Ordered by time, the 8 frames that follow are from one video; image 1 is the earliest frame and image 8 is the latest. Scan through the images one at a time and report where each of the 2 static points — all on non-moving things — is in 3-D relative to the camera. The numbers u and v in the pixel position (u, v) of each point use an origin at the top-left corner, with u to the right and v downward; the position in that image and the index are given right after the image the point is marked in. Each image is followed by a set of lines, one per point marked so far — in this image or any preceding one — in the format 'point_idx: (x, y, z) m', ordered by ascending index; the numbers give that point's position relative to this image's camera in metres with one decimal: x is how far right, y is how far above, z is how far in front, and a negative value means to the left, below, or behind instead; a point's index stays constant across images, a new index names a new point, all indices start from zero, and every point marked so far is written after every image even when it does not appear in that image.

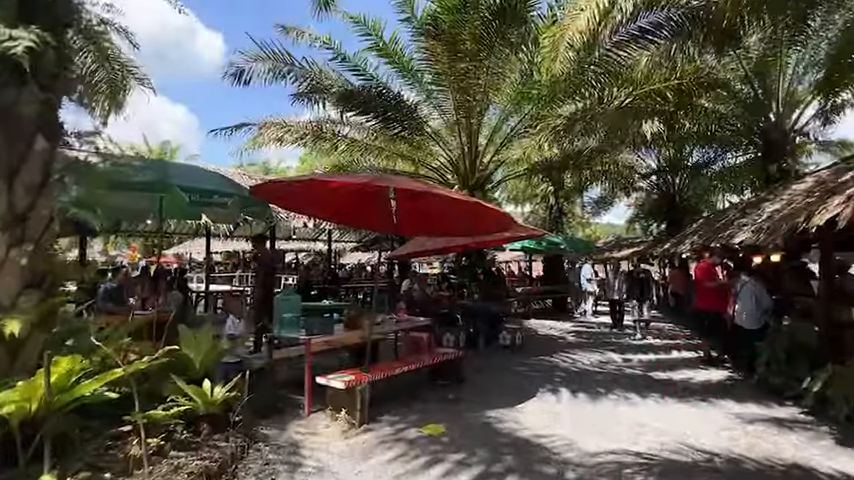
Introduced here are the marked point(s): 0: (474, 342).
0: (+1.1, -2.4, +11.2) m
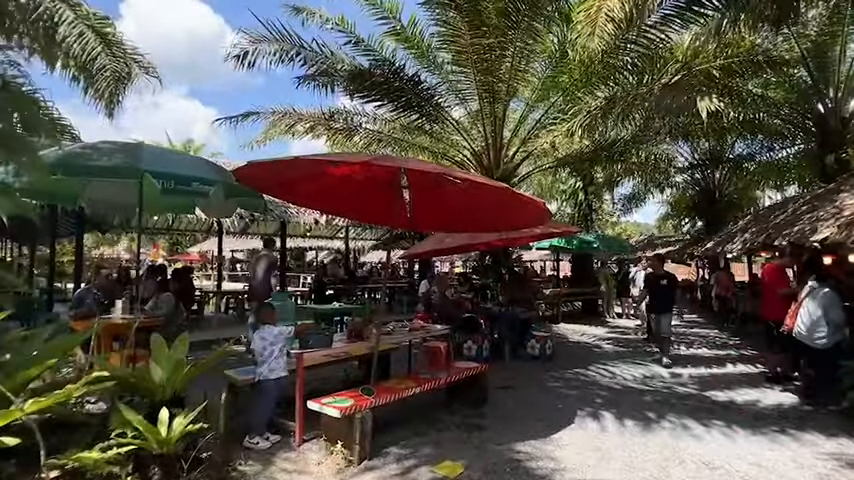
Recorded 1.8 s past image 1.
0: (+1.5, -2.3, +10.1) m
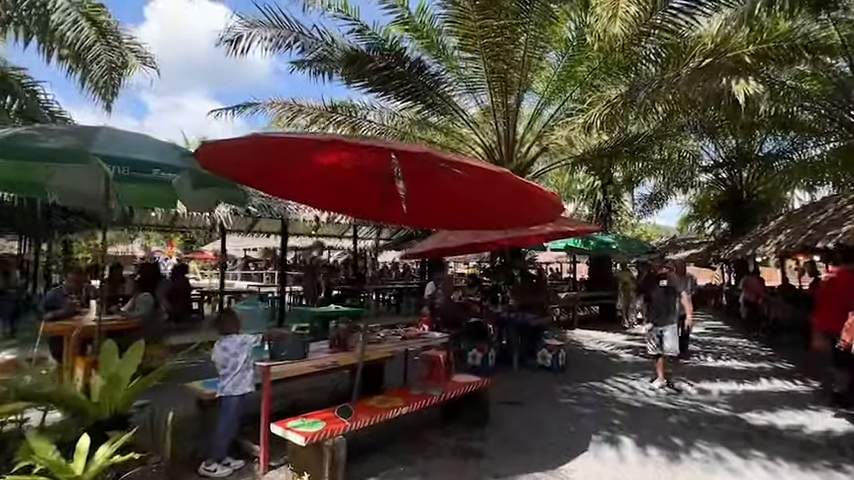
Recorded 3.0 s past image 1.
0: (+1.6, -2.3, +9.3) m
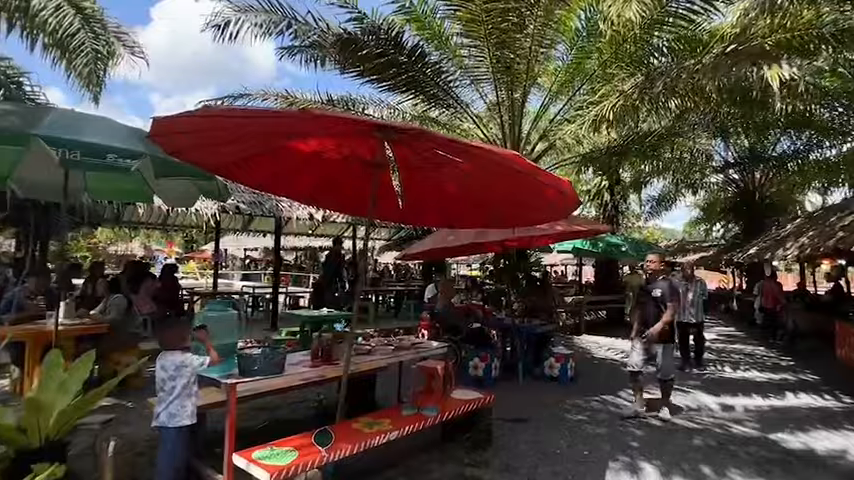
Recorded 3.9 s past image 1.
0: (+1.5, -2.3, +8.7) m
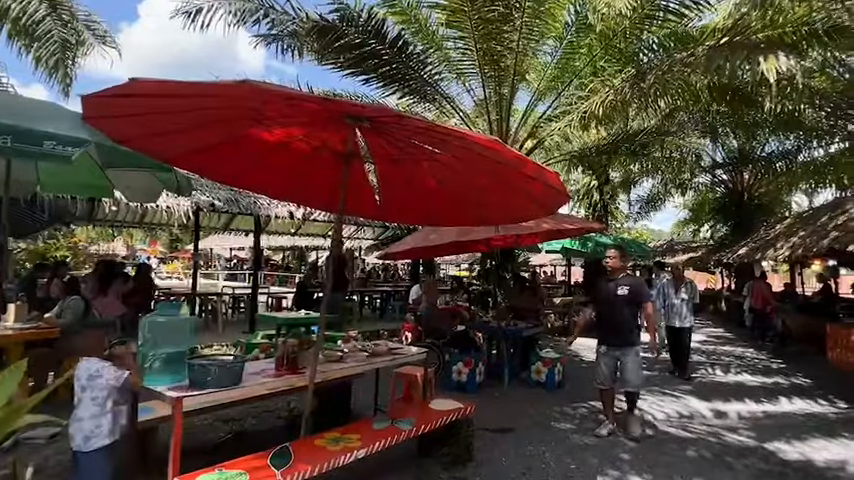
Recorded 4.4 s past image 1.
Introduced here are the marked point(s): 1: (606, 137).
0: (+1.2, -2.3, +8.3) m
1: (+4.4, +2.5, +11.6) m
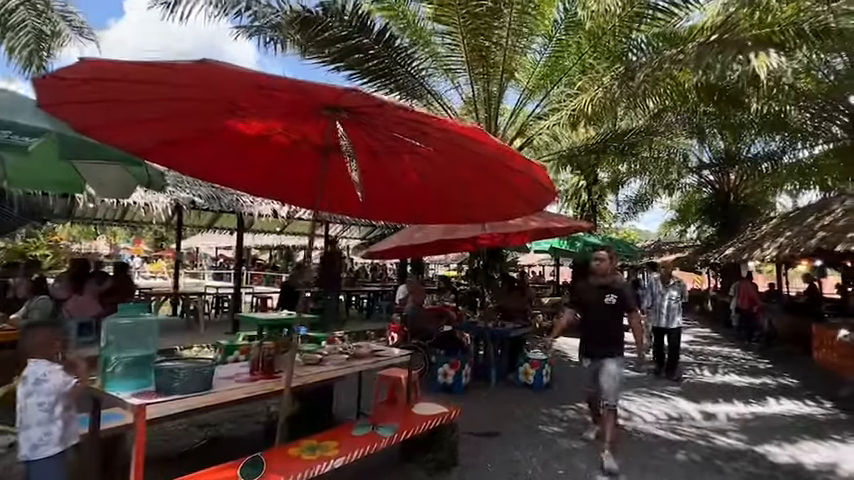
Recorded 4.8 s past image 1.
0: (+1.0, -2.3, +8.2) m
1: (+4.1, +2.6, +11.5) m
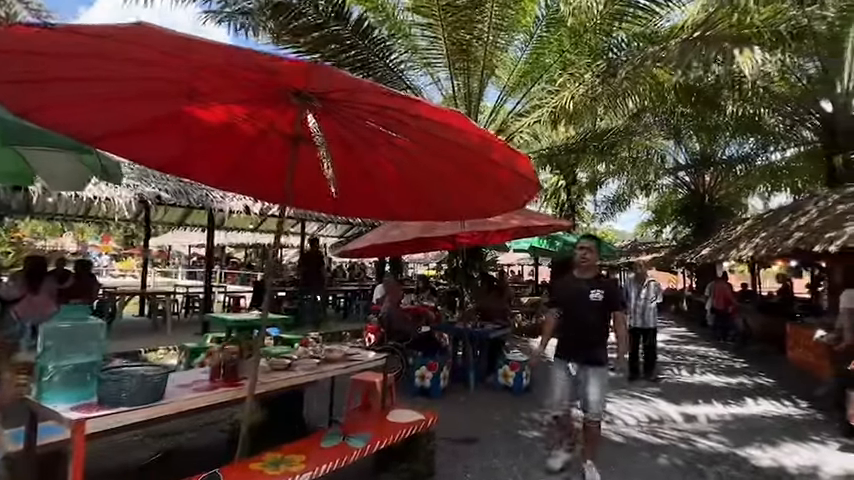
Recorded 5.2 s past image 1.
0: (+0.6, -2.3, +8.0) m
1: (+3.6, +2.6, +11.5) m
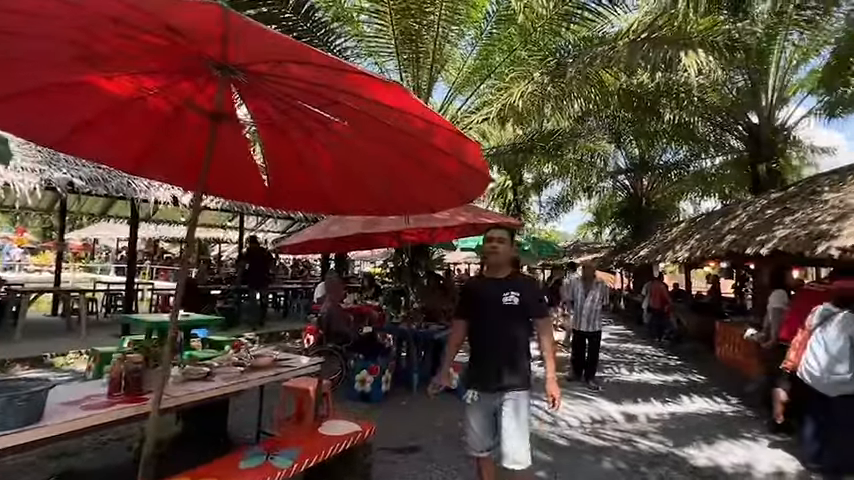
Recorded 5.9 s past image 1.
0: (-0.3, -2.2, +7.7) m
1: (+2.3, +2.6, +11.4) m
